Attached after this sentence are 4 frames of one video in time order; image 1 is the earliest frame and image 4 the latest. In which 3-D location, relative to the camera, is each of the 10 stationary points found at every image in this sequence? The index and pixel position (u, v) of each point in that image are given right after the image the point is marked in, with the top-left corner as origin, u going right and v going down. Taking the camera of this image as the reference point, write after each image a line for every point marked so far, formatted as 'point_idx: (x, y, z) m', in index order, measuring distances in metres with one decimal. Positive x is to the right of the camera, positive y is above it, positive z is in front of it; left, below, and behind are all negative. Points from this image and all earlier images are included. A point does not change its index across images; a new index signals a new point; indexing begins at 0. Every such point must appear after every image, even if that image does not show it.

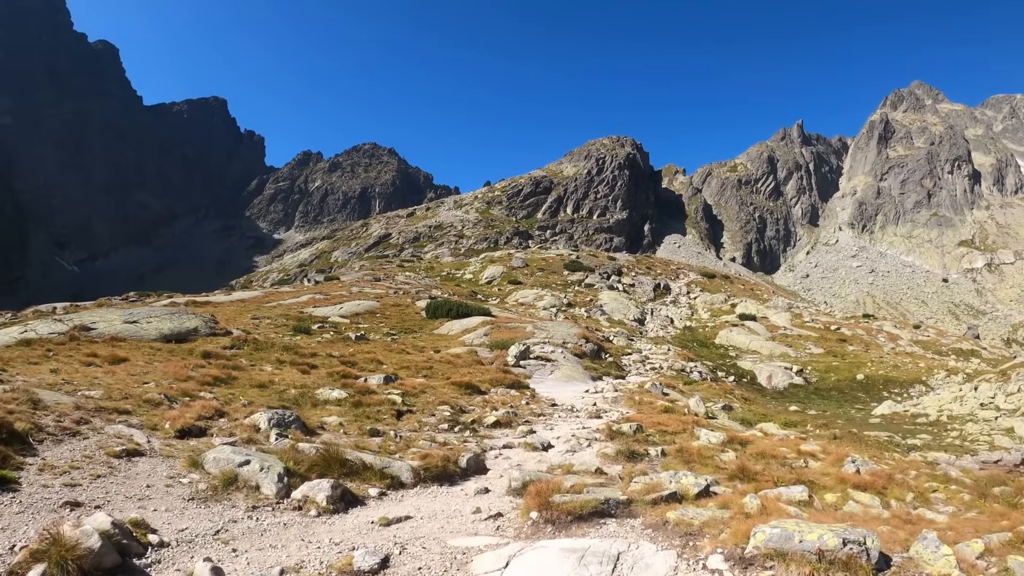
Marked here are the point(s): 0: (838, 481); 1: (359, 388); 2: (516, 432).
0: (+6.2, -3.7, +9.6) m
1: (-5.1, -3.2, +16.4) m
2: (+0.1, -3.5, +12.4) m
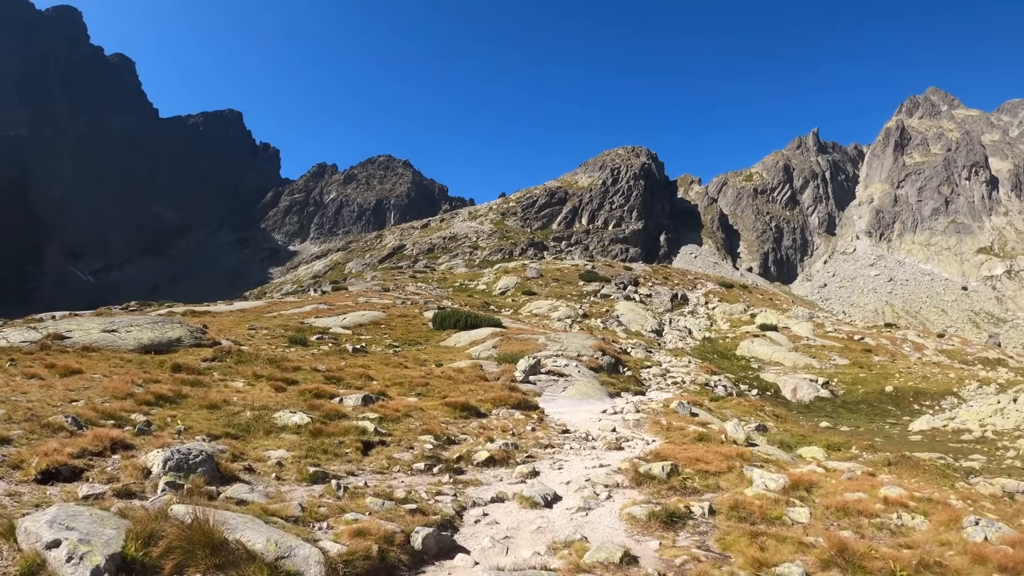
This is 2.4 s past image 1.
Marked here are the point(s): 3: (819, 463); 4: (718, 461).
0: (+6.0, -3.6, +6.6) m
1: (-5.1, -3.2, +13.7) m
2: (0.0, -3.5, +9.6) m
3: (+9.0, -5.1, +14.6) m
4: (+4.4, -3.7, +10.9) m
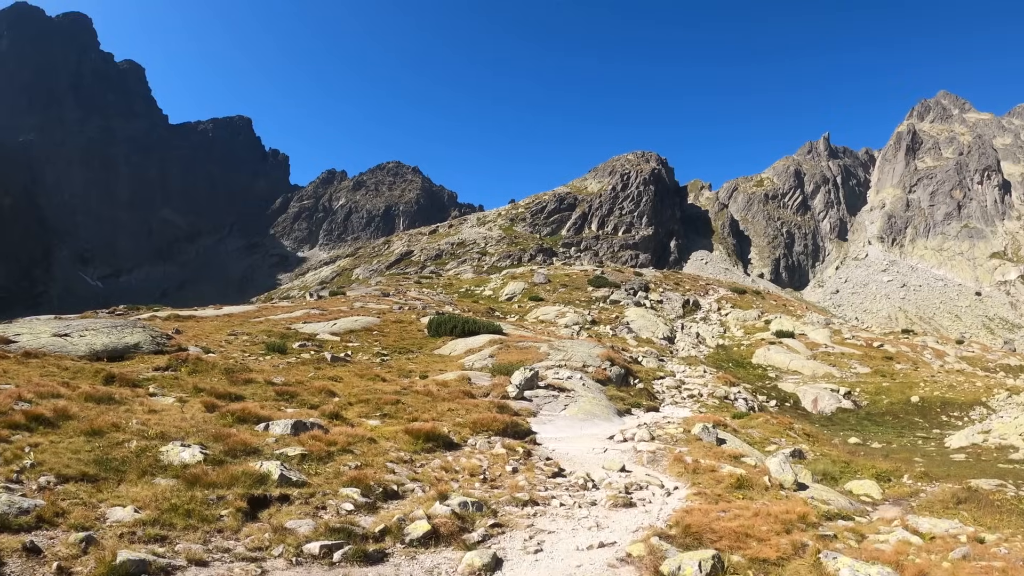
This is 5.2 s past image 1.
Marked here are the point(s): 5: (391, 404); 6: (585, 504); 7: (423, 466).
0: (+5.3, -3.4, +3.0) m
1: (-5.6, -3.1, +10.4) m
2: (-0.6, -3.3, +6.1) m
3: (+8.4, -5.0, +11.0) m
4: (+3.9, -3.6, +7.3) m
5: (-4.2, -4.0, +17.3) m
6: (+1.3, -3.8, +8.8) m
7: (-1.8, -3.7, +10.4) m
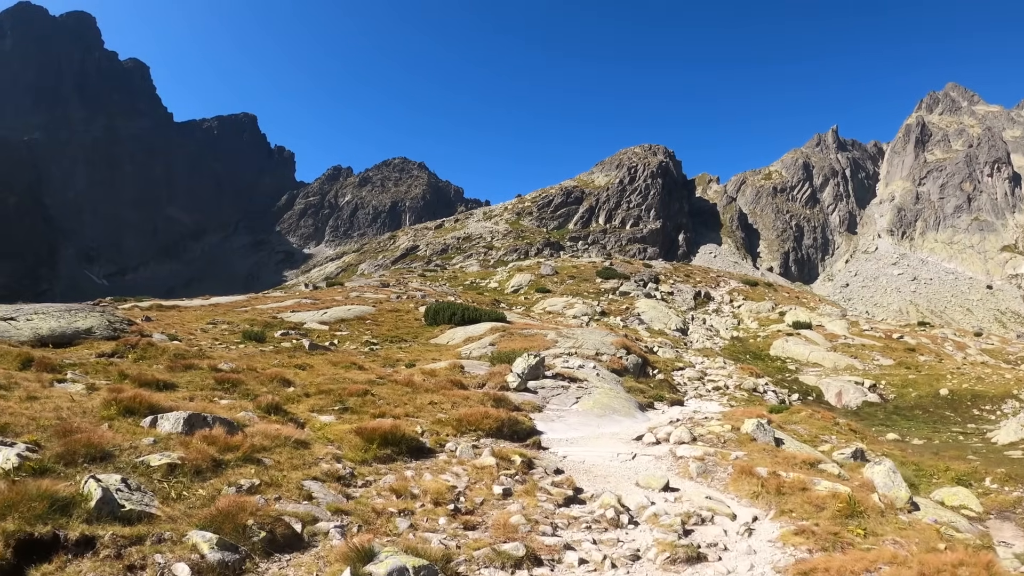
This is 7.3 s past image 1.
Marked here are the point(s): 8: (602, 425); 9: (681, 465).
0: (+5.1, -2.4, -0.7) m
1: (-5.7, -2.2, +6.8) m
2: (-0.8, -2.4, +2.5) m
3: (+8.3, -3.9, +7.2) m
4: (+3.7, -2.6, +3.6) m
5: (-4.2, -2.9, +13.7) m
6: (+1.1, -2.8, +5.1) m
7: (-2.0, -2.7, +6.7) m
8: (+2.7, -4.0, +14.8) m
9: (+3.2, -3.2, +9.4) m
